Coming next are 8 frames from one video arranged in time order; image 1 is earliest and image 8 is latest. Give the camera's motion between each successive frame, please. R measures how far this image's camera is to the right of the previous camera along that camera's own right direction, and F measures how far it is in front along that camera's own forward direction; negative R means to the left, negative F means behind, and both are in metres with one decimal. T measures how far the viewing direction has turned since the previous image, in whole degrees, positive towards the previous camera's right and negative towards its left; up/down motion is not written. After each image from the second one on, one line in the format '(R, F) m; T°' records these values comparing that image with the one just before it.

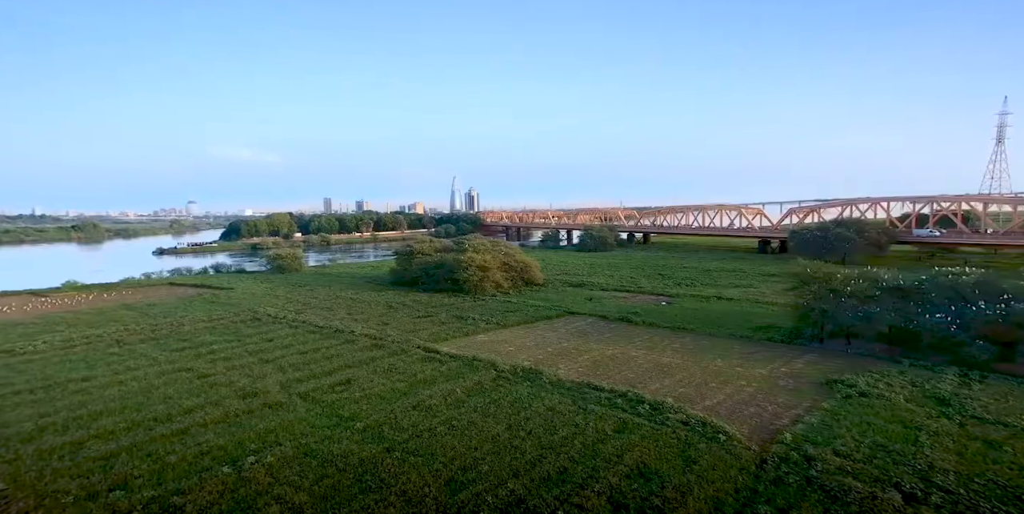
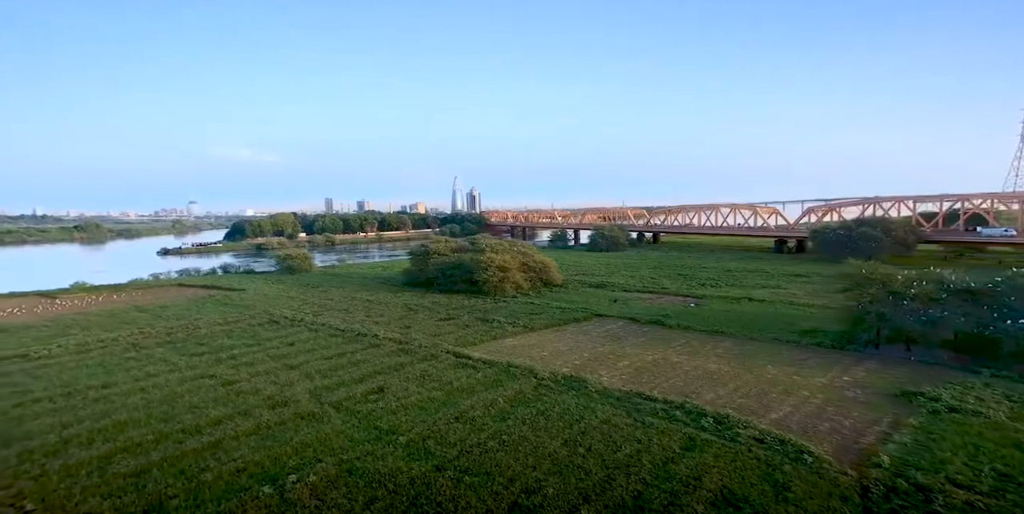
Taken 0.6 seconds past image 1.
(-0.5, +0.4) m; 0°
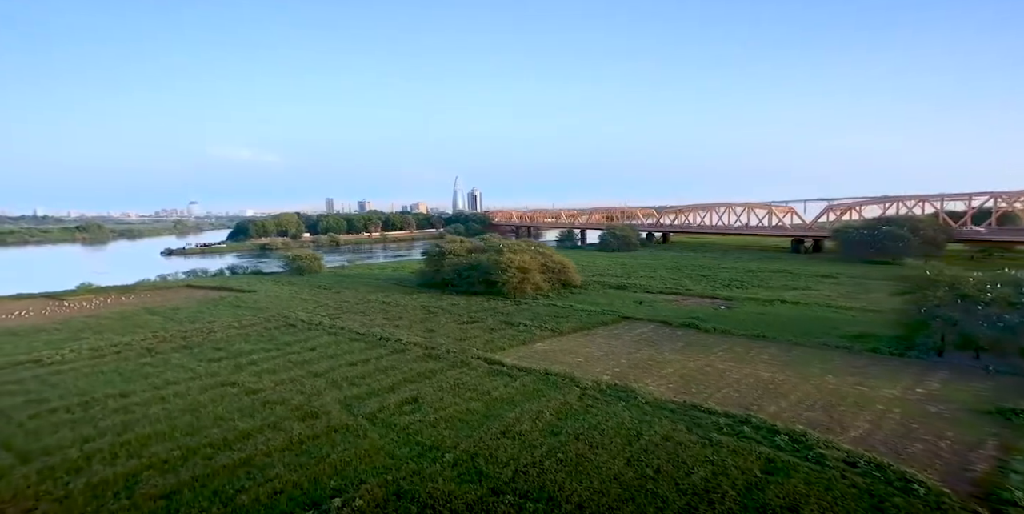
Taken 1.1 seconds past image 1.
(-0.5, +0.4) m; 0°
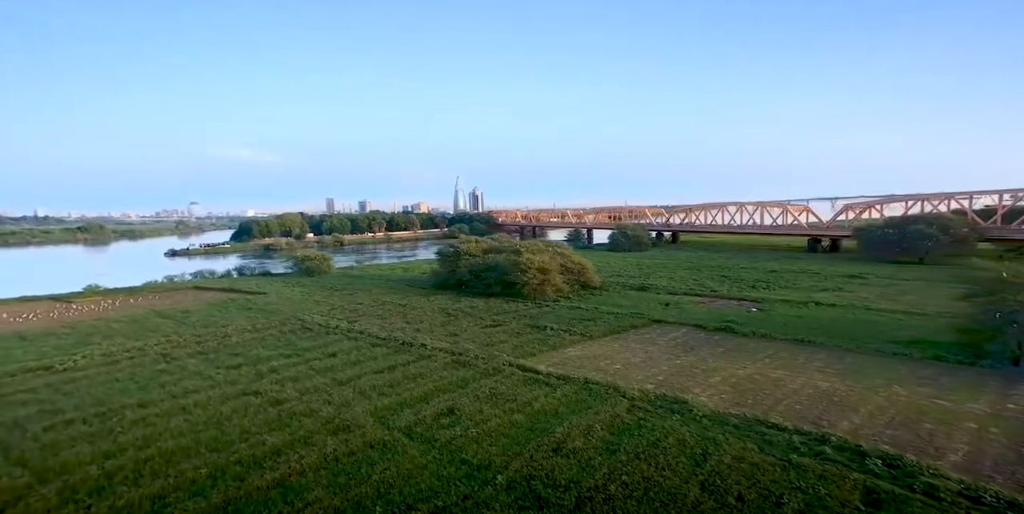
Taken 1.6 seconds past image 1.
(-0.5, +0.4) m; 0°
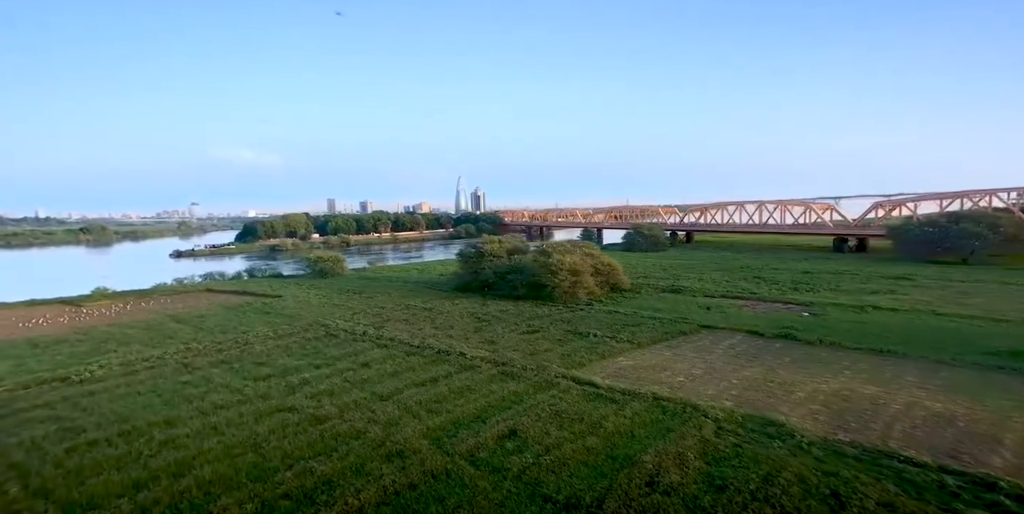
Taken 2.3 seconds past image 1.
(-0.7, +0.7) m; 0°
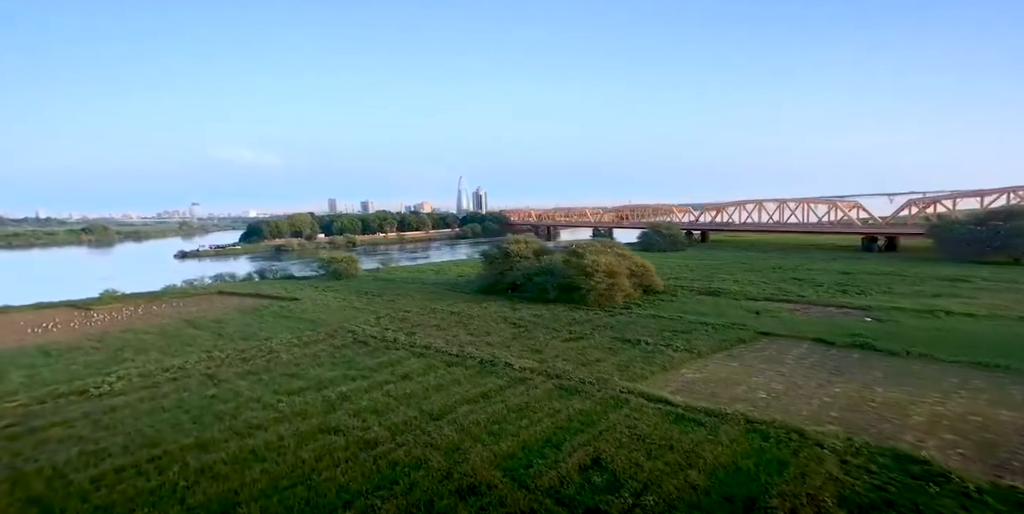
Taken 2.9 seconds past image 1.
(-0.8, +0.7) m; 0°
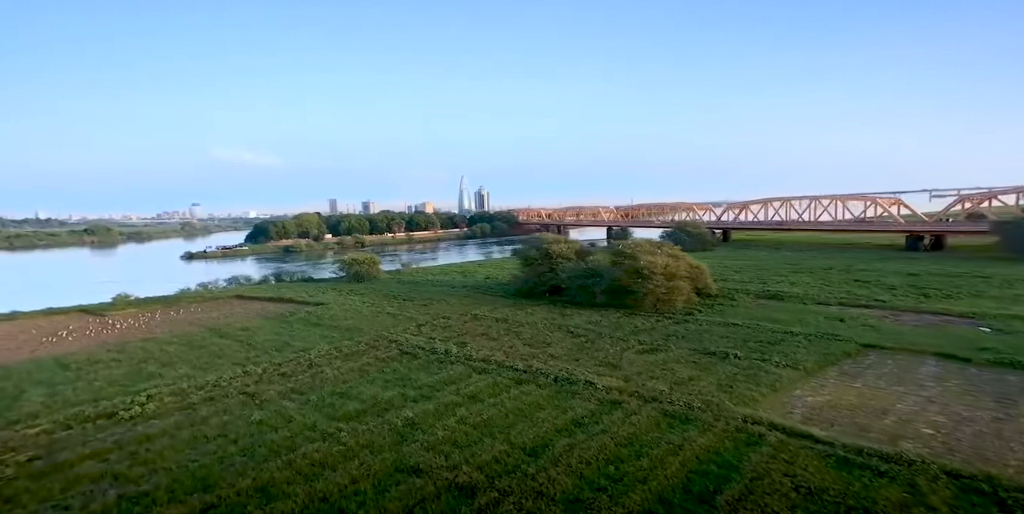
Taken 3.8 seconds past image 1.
(-1.1, +1.1) m; -1°
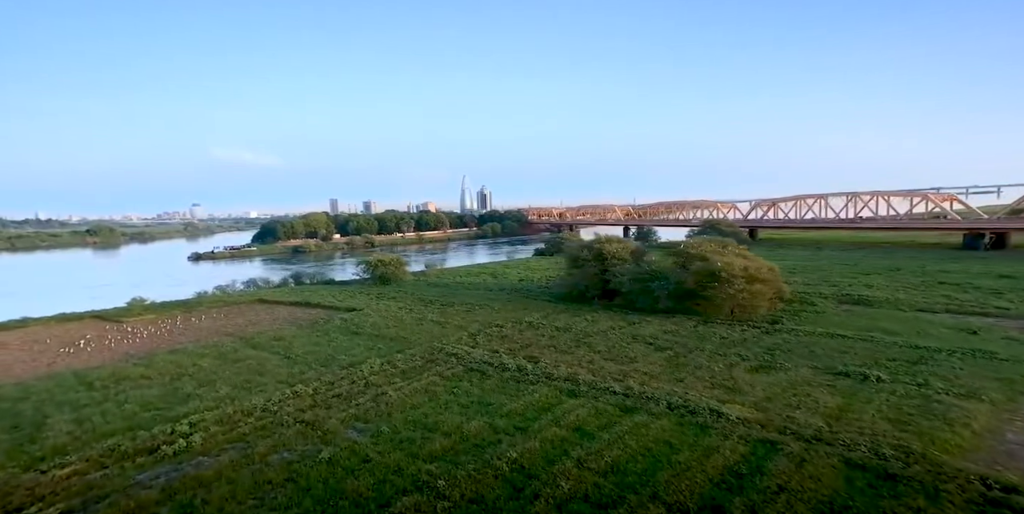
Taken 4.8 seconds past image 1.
(-1.4, +1.4) m; -1°
